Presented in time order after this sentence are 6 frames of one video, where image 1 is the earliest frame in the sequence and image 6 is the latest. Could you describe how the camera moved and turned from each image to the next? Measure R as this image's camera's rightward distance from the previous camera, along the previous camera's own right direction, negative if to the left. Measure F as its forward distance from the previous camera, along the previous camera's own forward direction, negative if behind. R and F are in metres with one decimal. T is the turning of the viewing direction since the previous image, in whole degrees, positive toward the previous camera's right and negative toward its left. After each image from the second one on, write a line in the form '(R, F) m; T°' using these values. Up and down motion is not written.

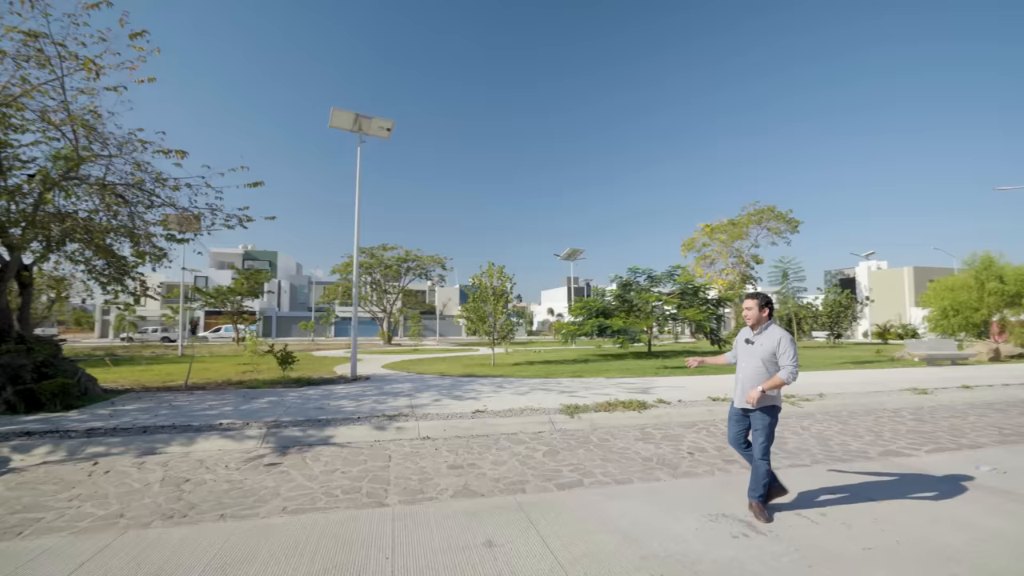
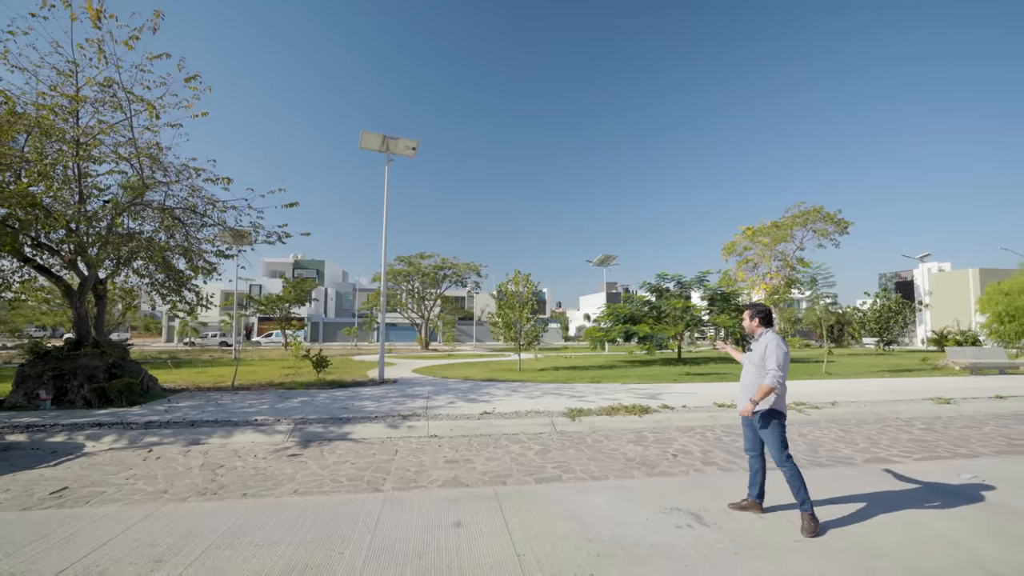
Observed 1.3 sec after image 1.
(+0.7, -0.5) m; -5°
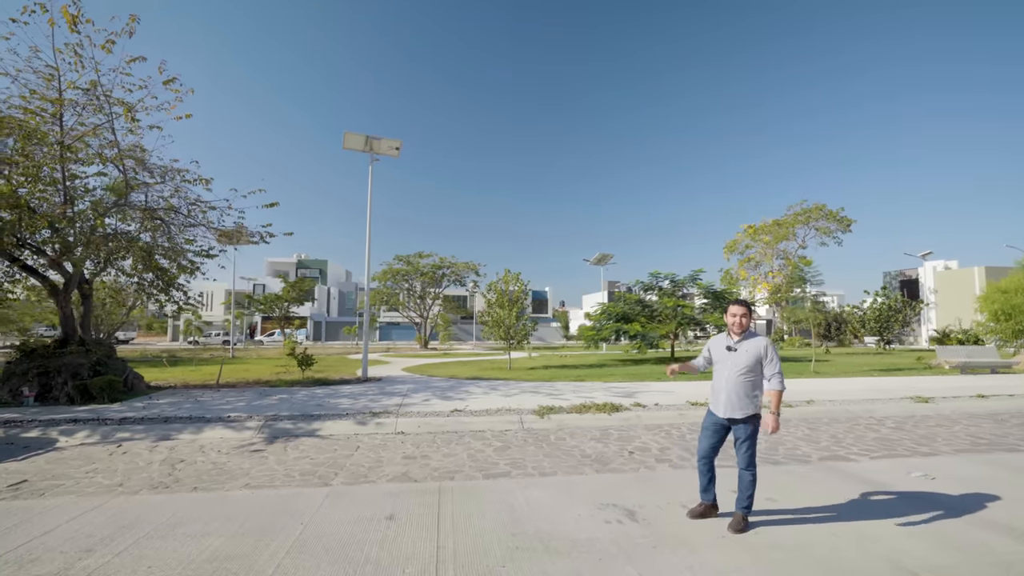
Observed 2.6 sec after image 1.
(+0.7, -0.1) m; -1°
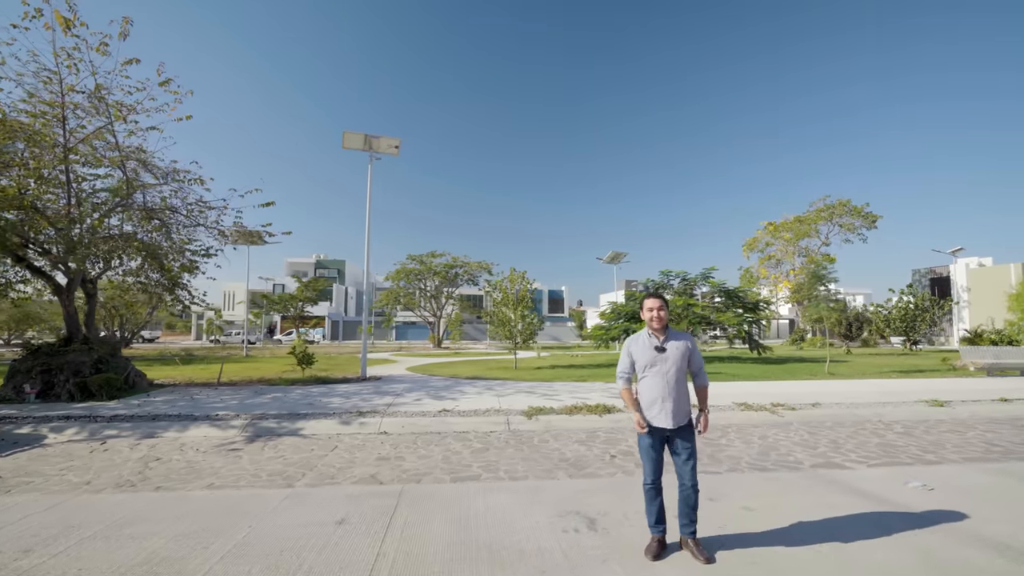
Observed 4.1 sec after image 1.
(+0.6, +0.2) m; -2°
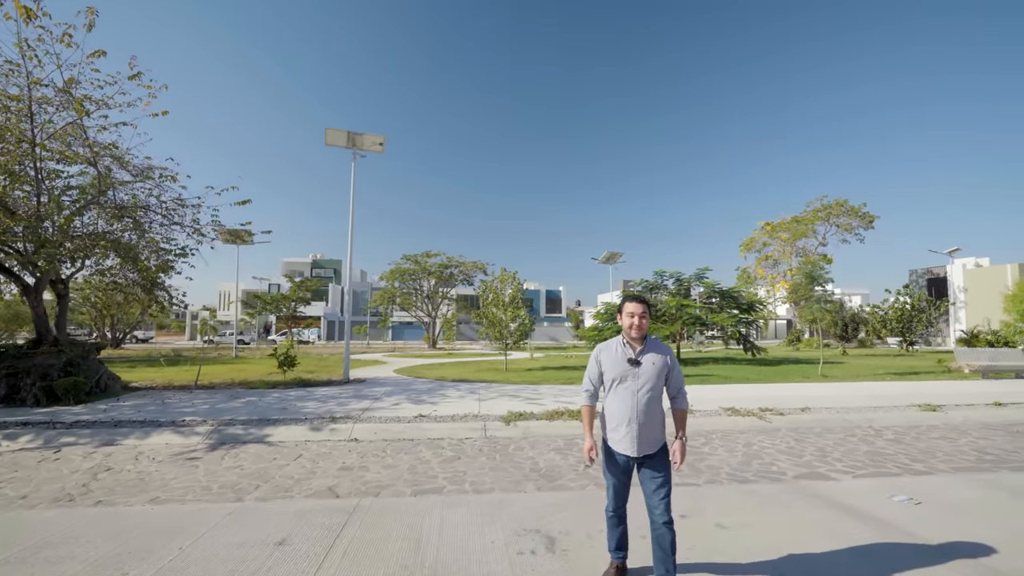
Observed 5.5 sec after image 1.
(+0.4, +0.3) m; 0°
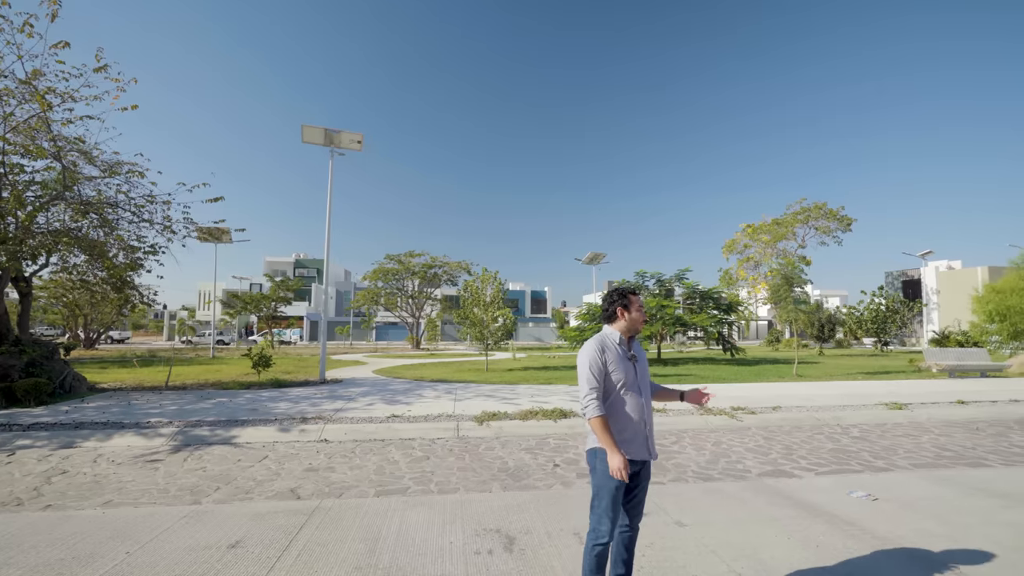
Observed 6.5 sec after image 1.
(+0.2, 0.0) m; +2°
